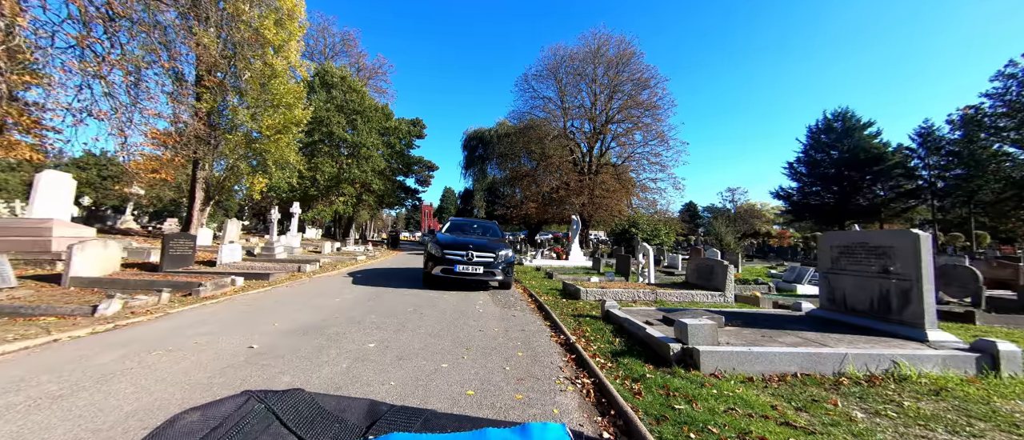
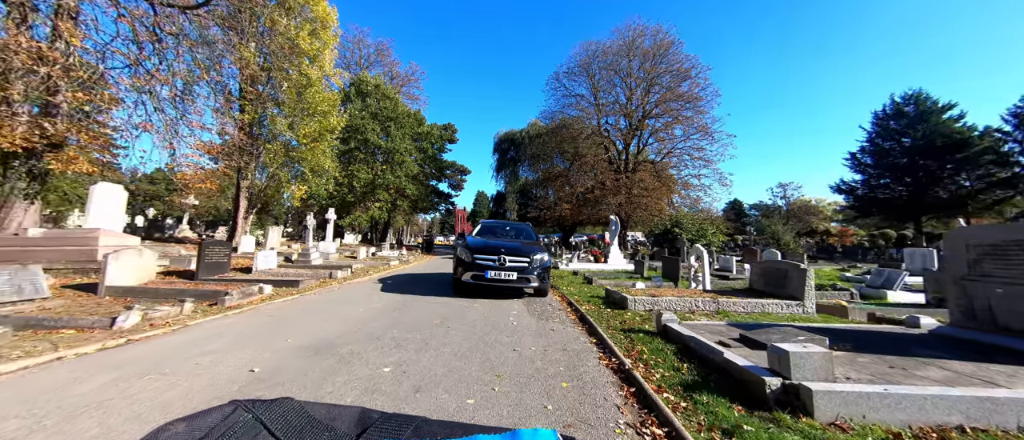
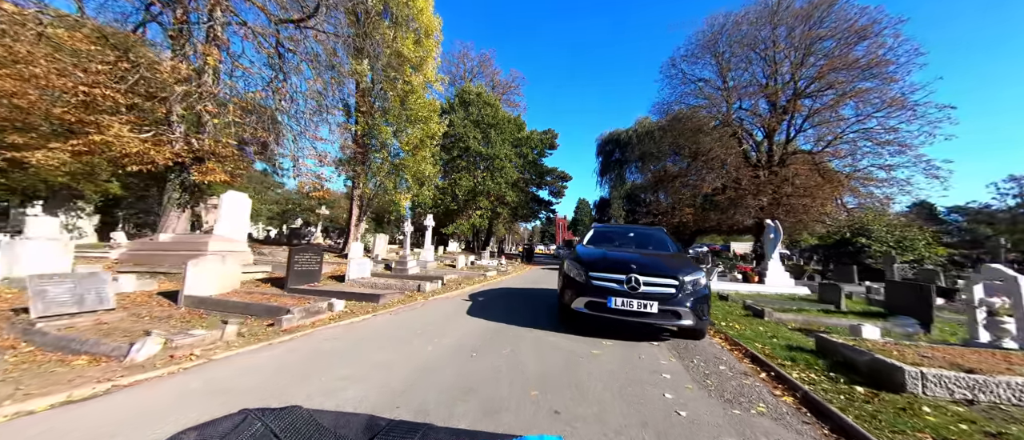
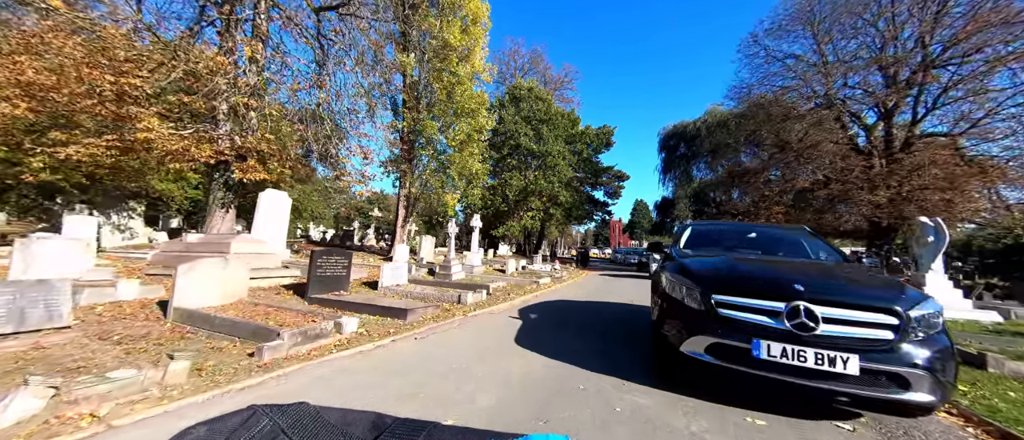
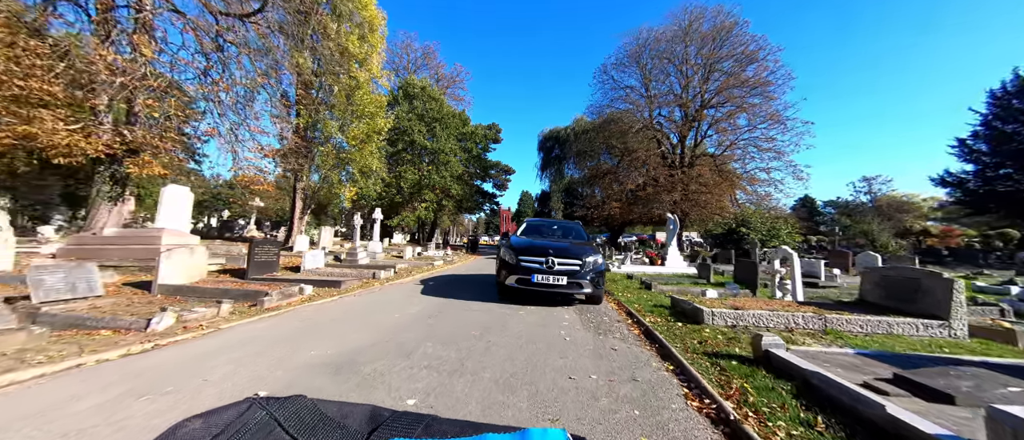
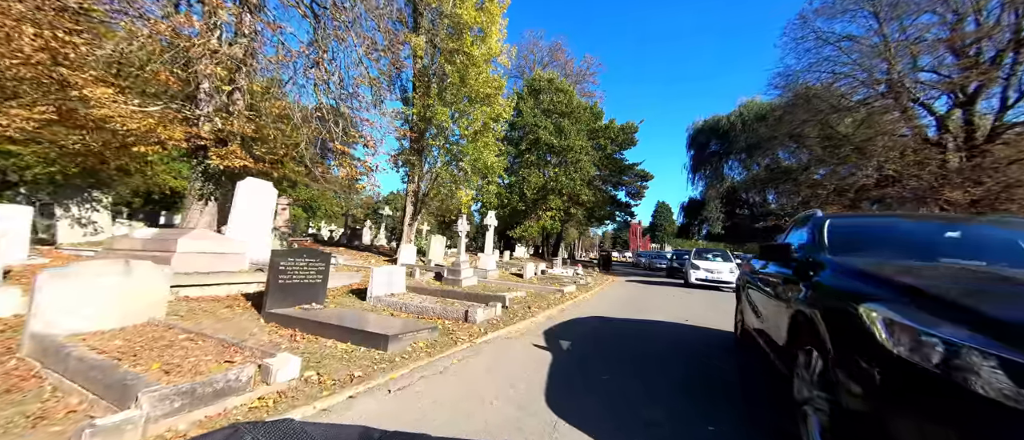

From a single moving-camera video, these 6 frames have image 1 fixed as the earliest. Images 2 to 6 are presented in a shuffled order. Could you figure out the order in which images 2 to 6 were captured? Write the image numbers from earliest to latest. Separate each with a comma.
2, 5, 3, 4, 6
